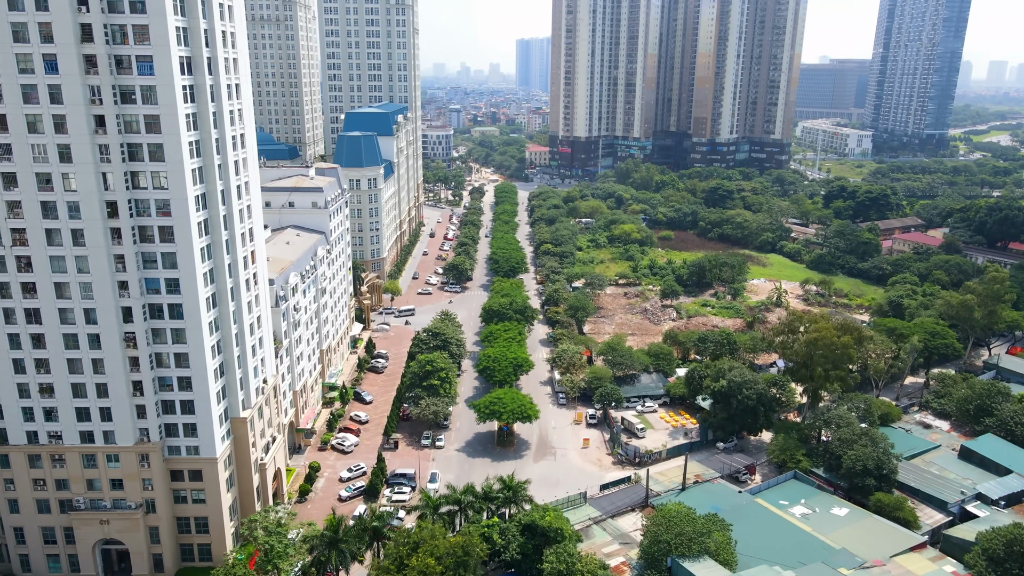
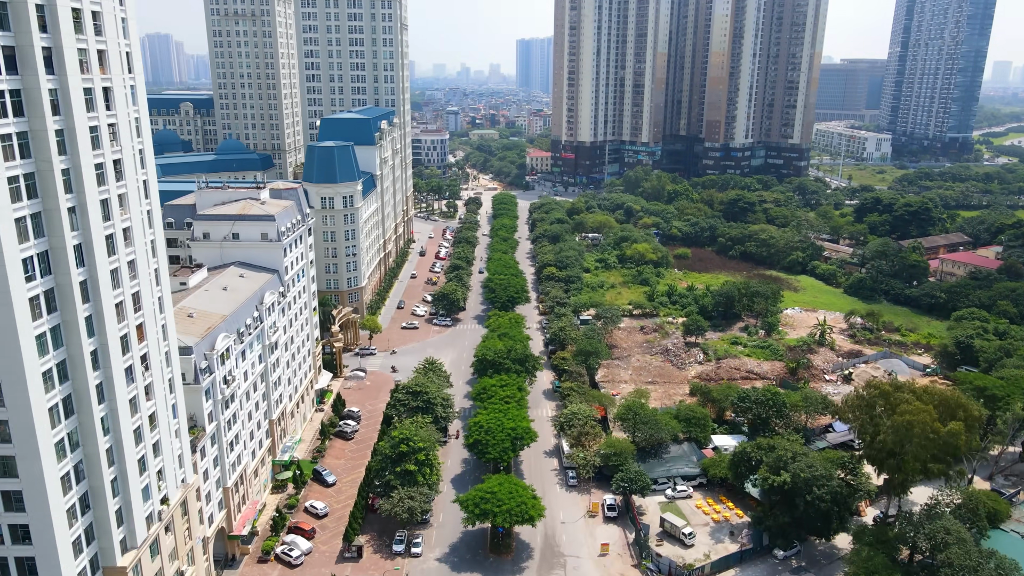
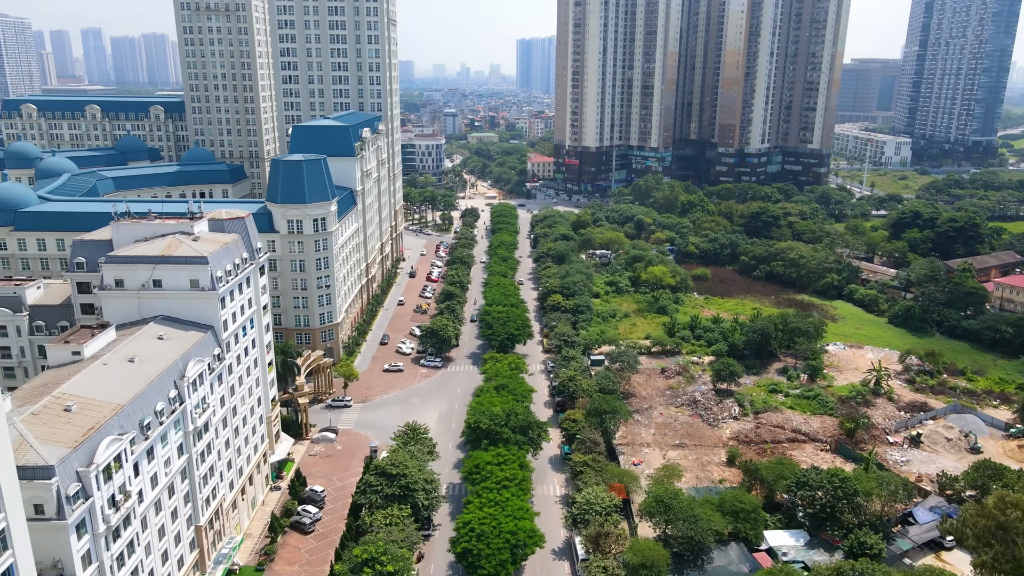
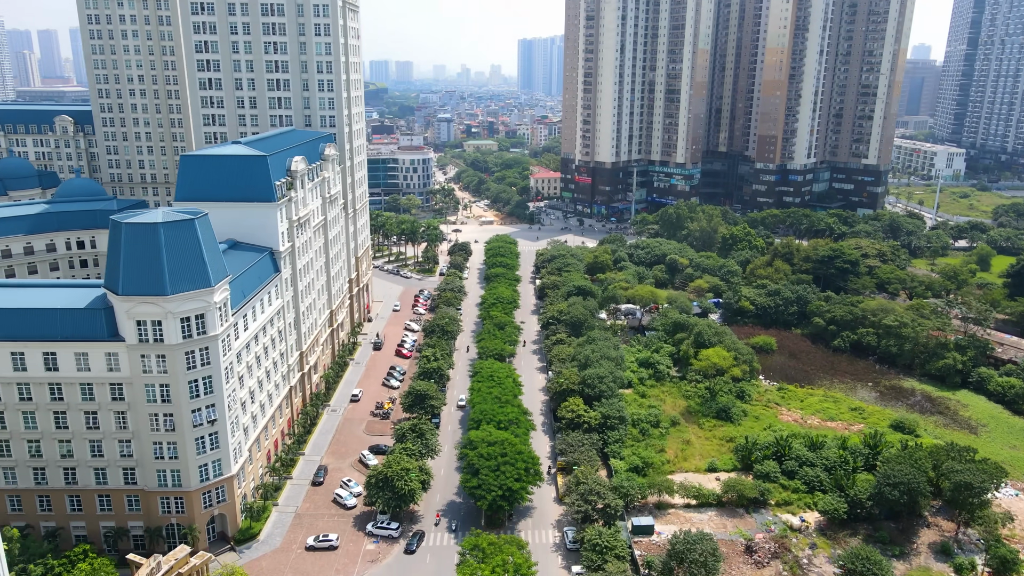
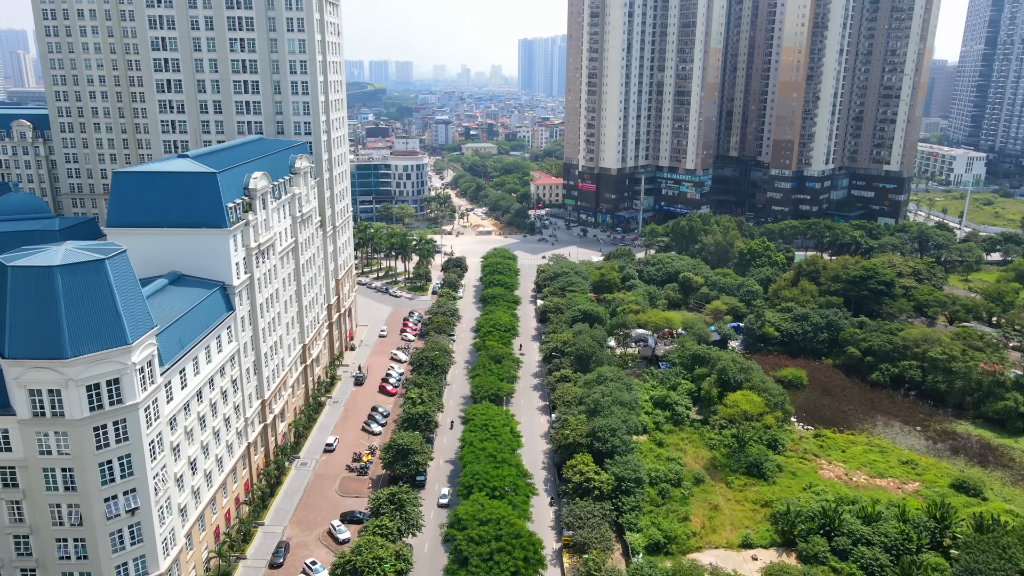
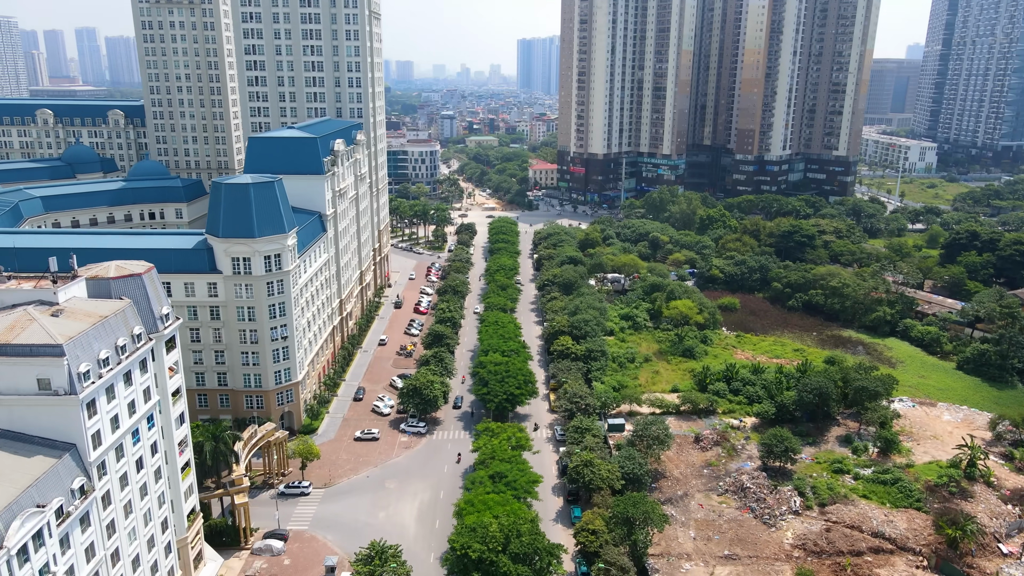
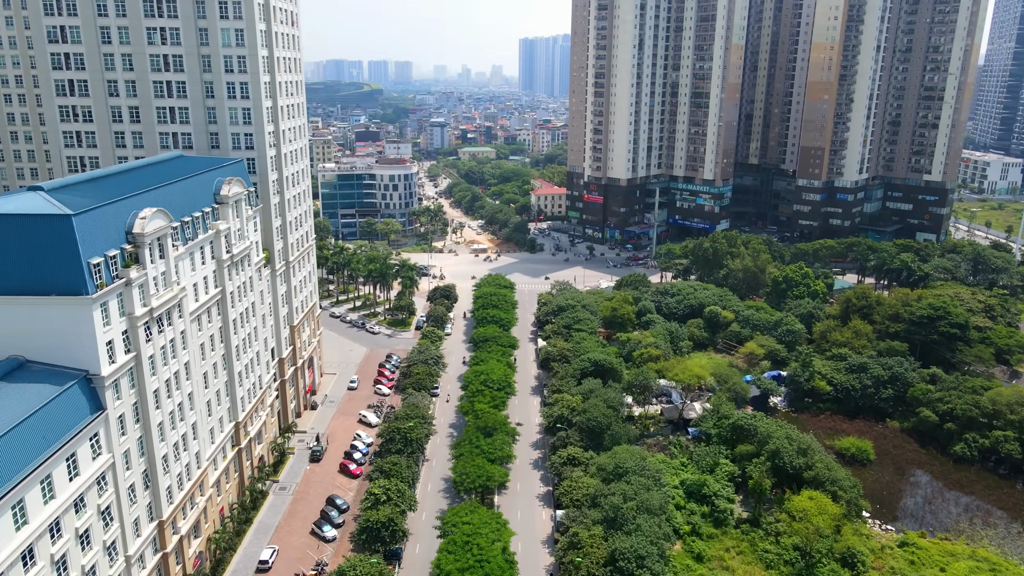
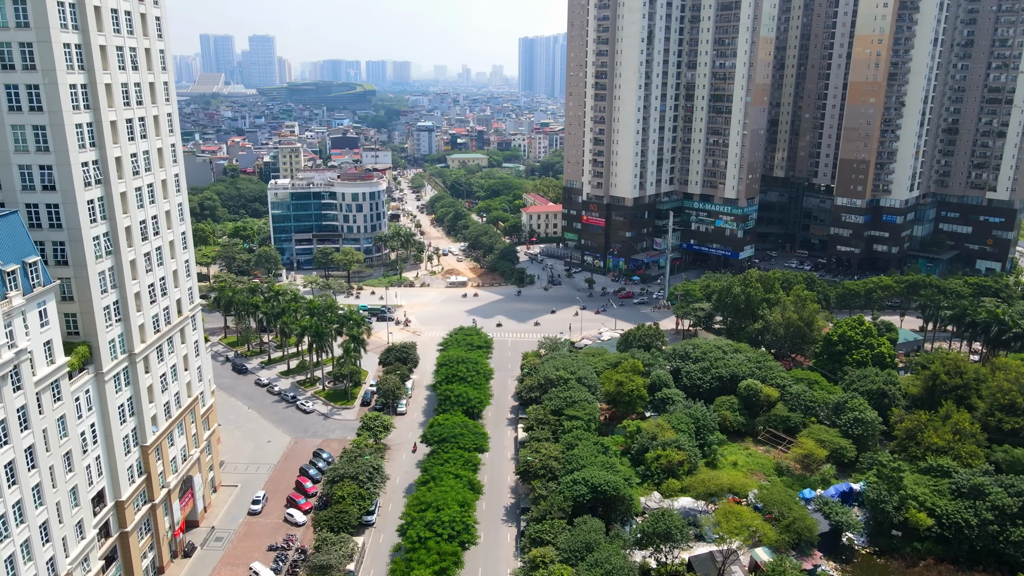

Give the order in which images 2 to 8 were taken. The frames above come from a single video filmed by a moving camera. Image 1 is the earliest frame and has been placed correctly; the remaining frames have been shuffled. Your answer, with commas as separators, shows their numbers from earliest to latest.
2, 3, 6, 4, 5, 7, 8
